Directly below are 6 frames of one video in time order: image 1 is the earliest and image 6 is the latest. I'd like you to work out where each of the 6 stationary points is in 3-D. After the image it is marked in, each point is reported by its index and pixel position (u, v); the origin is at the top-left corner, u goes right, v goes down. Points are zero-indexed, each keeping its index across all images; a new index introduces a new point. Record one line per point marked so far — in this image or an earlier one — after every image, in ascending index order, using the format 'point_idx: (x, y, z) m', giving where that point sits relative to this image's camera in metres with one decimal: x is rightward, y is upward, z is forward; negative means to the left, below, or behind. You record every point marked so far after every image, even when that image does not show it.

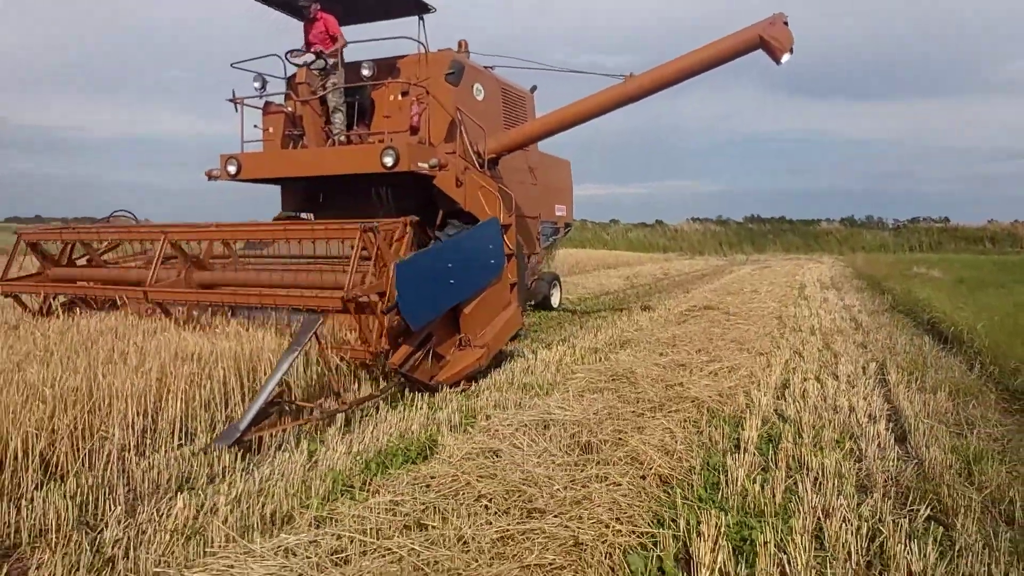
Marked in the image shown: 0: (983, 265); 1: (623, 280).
0: (+13.3, +0.7, +19.0) m
1: (+2.7, 0.0, +16.4) m
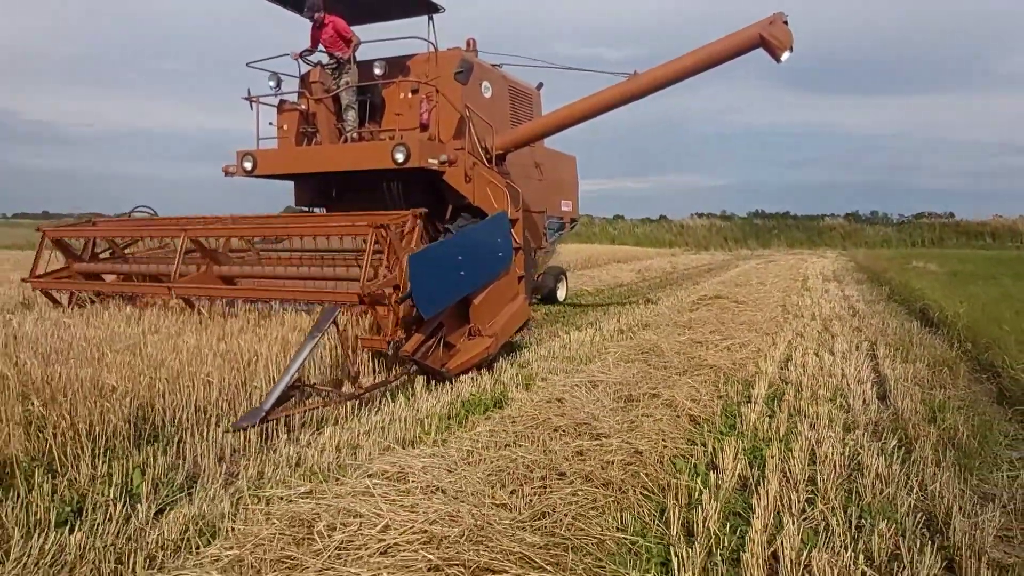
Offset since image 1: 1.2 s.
0: (+13.7, +0.8, +19.7) m
1: (+3.1, +0.2, +17.1) m
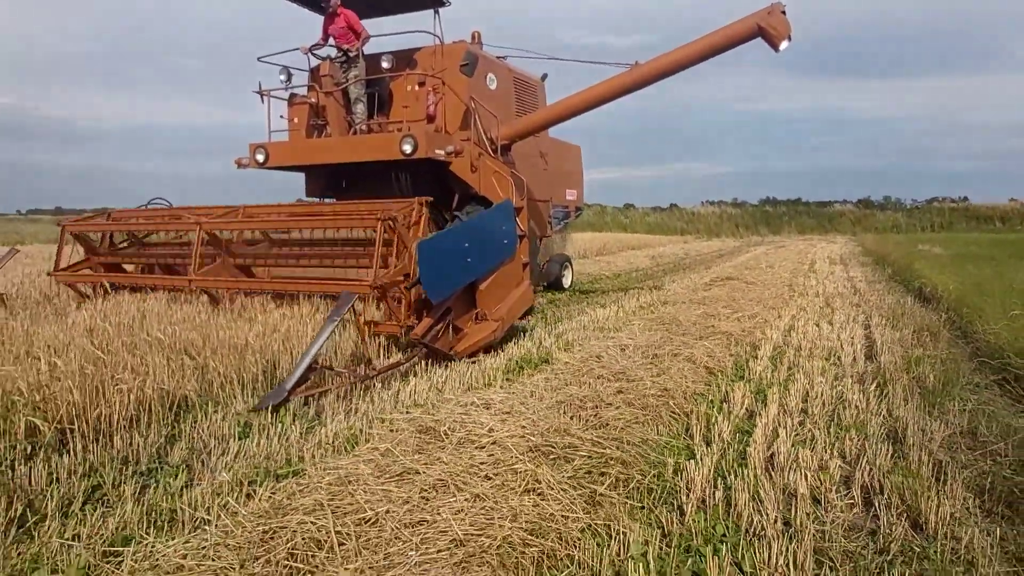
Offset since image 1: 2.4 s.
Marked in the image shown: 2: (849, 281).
0: (+14.2, +1.4, +20.2) m
1: (+3.6, +0.5, +17.8) m
2: (+5.3, +0.1, +10.4) m
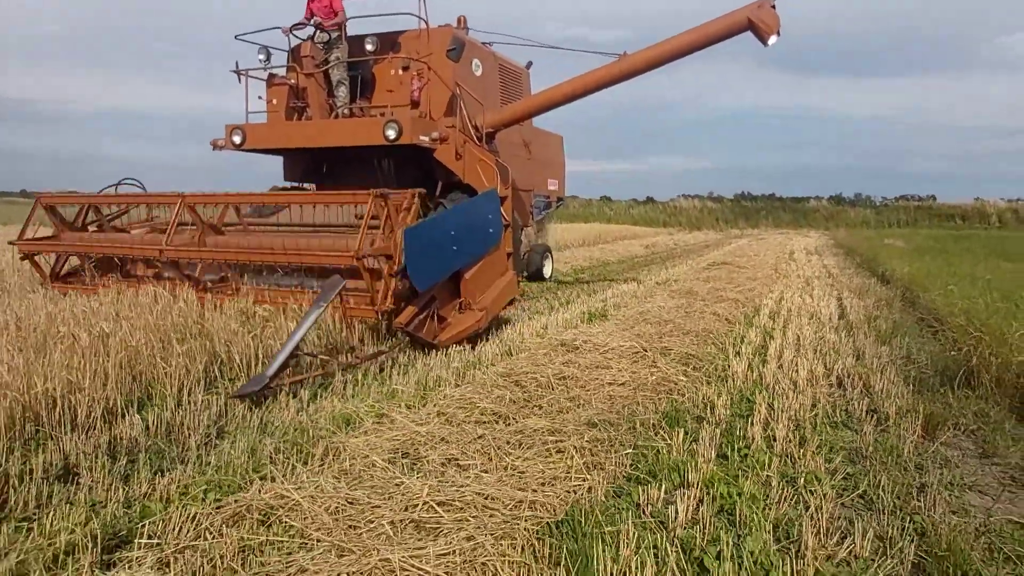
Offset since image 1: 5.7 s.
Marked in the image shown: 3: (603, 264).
0: (+14.2, +1.6, +22.1) m
1: (+3.7, +0.9, +19.3) m
2: (+5.6, +0.3, +12.0) m
3: (+2.6, +0.7, +19.4) m
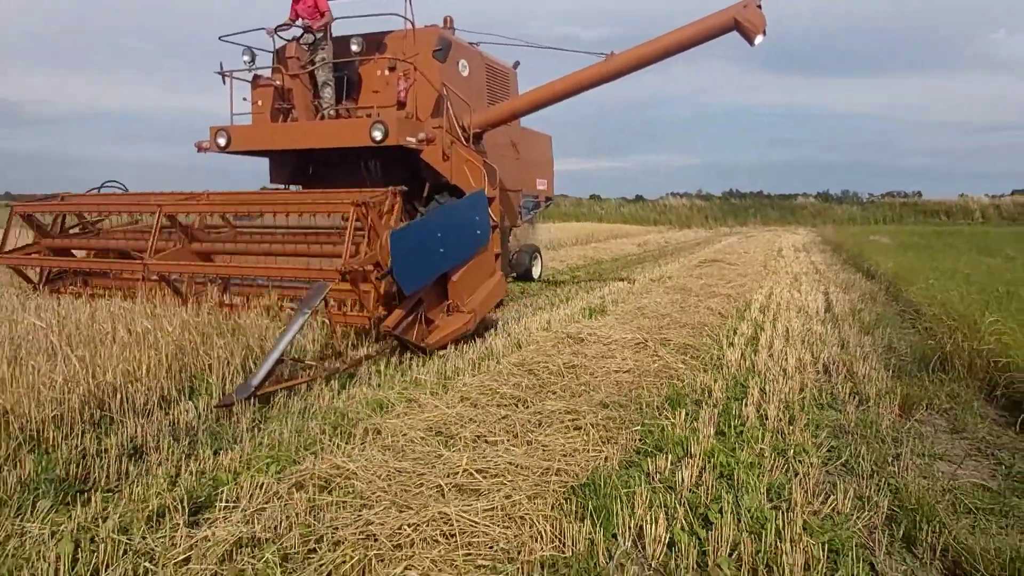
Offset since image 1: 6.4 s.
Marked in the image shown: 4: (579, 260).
0: (+13.1, +1.5, +19.9) m
1: (+2.6, +0.7, +17.0) m
2: (+4.6, +0.1, +9.7) m
3: (+1.5, +0.5, +17.1) m
4: (+1.9, +0.7, +17.8) m
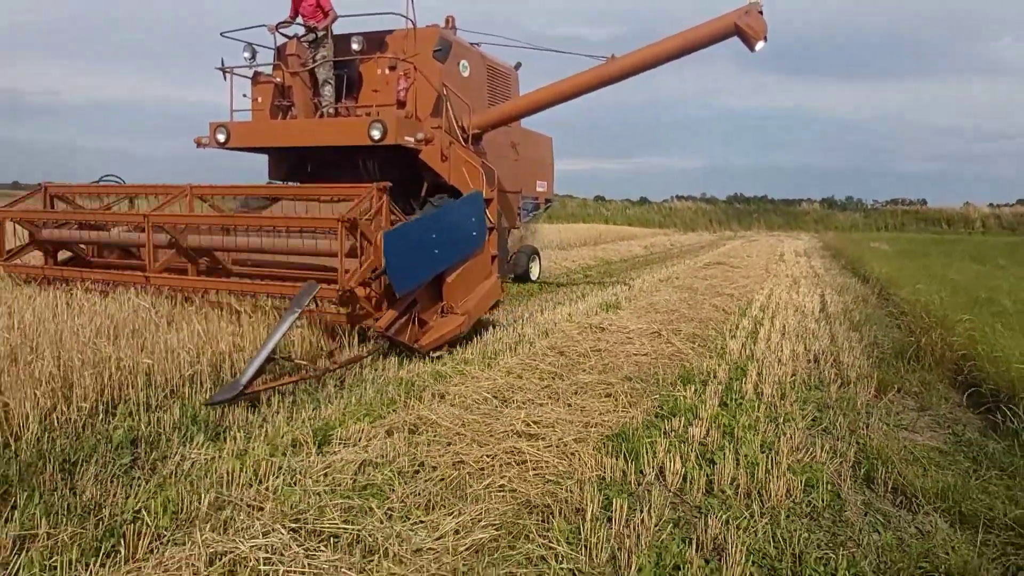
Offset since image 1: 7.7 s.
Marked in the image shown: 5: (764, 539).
0: (+13.3, +1.4, +21.0) m
1: (+2.9, +0.7, +18.0) m
2: (+4.9, +0.1, +10.8) m
3: (+1.8, +0.6, +18.1) m
4: (+2.1, +0.7, +18.8) m
5: (+1.3, -1.3, +3.5) m
